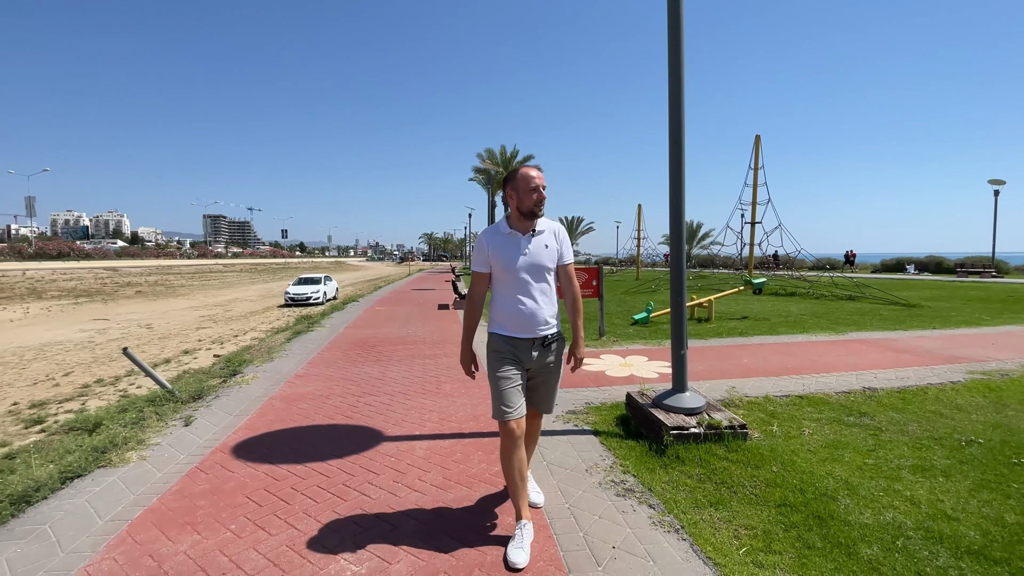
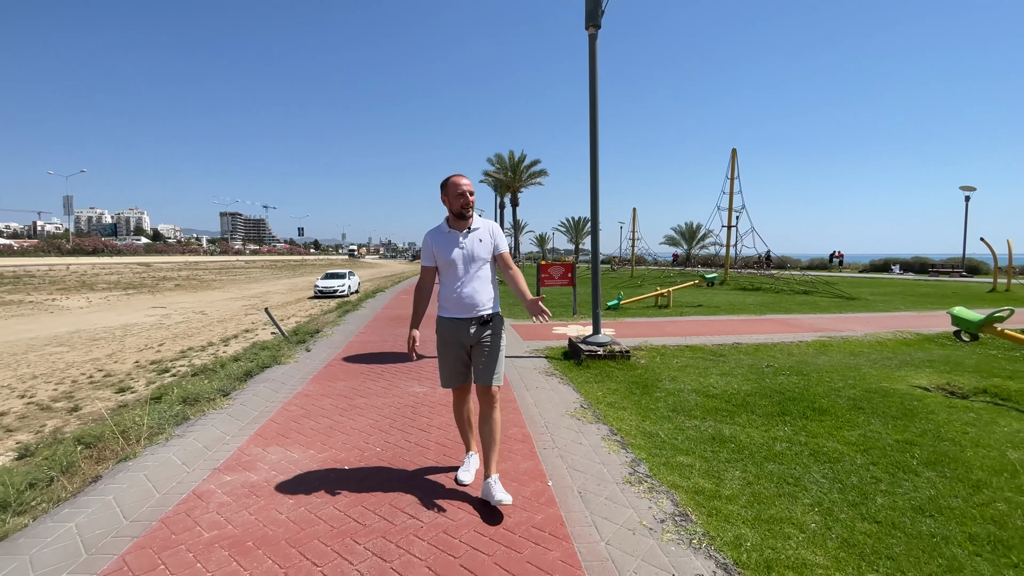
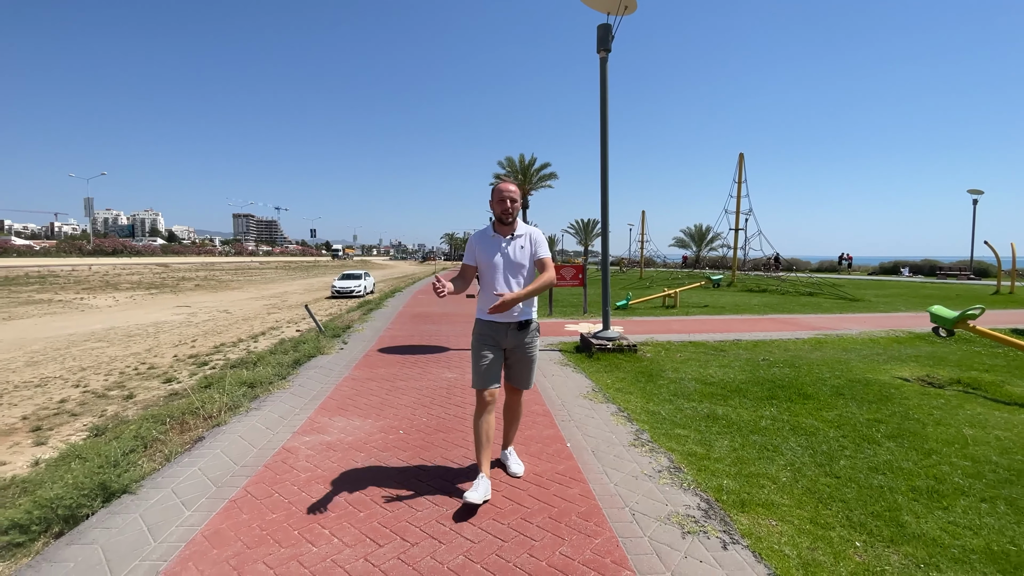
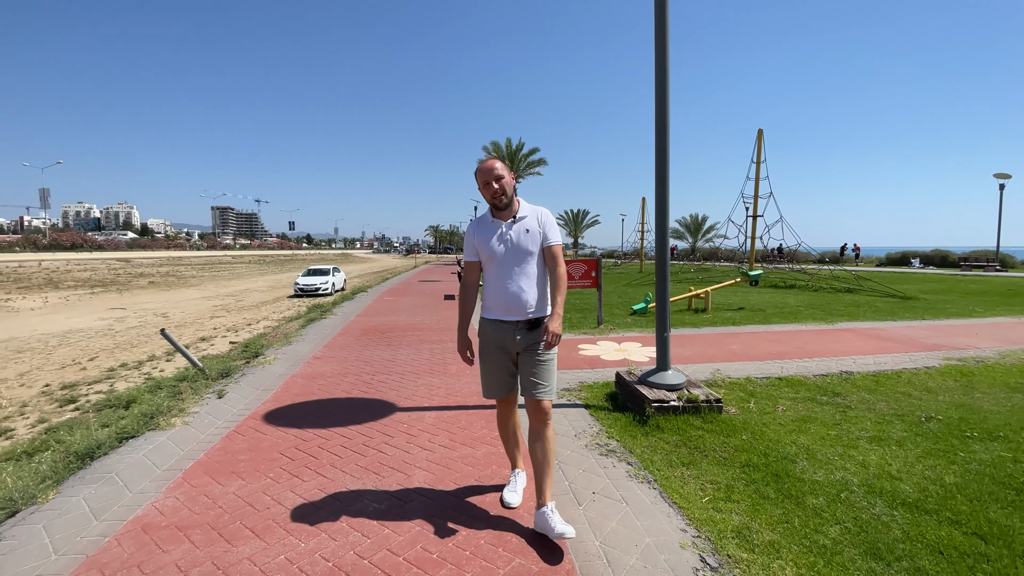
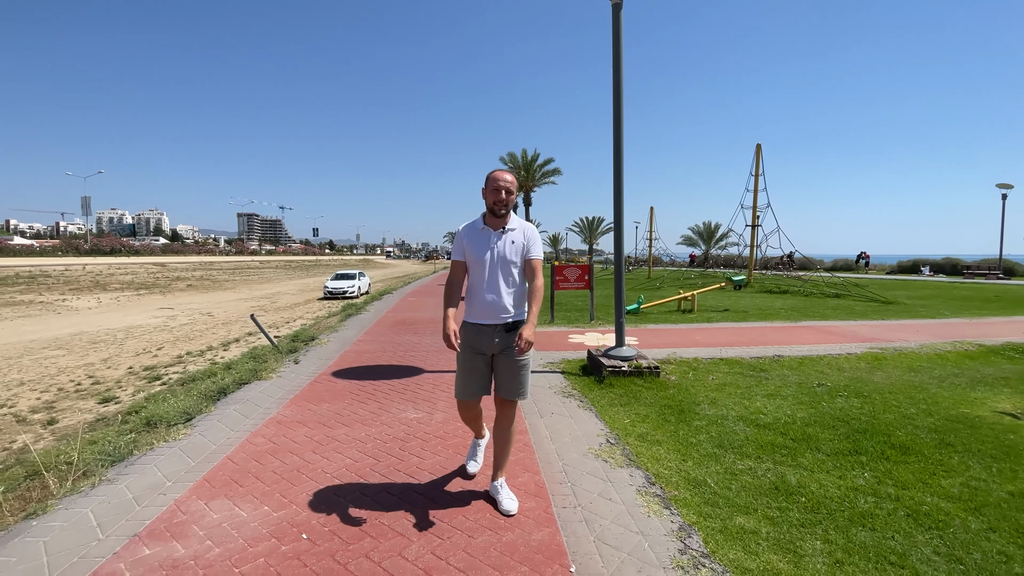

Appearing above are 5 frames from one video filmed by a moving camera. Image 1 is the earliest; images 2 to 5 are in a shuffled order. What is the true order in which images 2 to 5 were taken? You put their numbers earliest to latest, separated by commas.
4, 5, 2, 3
